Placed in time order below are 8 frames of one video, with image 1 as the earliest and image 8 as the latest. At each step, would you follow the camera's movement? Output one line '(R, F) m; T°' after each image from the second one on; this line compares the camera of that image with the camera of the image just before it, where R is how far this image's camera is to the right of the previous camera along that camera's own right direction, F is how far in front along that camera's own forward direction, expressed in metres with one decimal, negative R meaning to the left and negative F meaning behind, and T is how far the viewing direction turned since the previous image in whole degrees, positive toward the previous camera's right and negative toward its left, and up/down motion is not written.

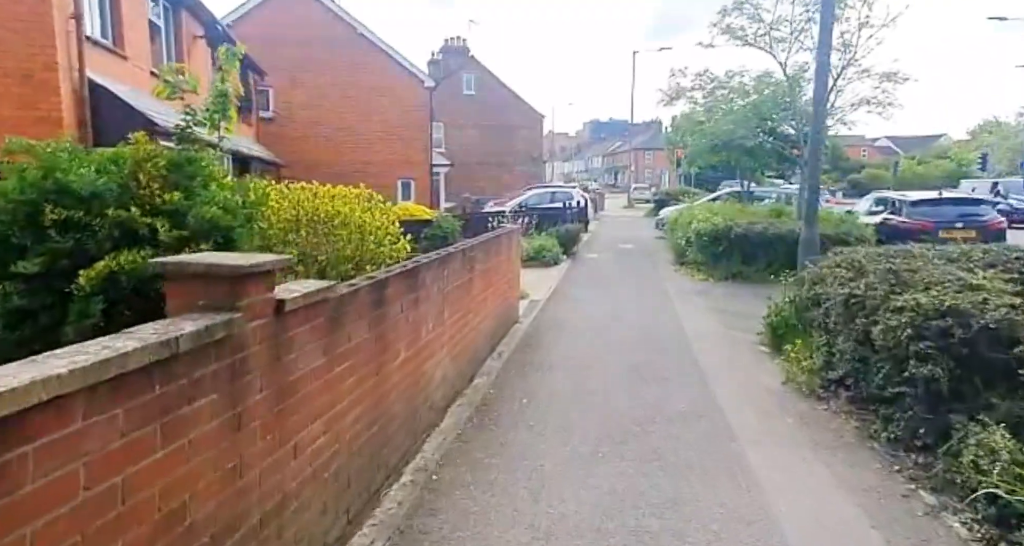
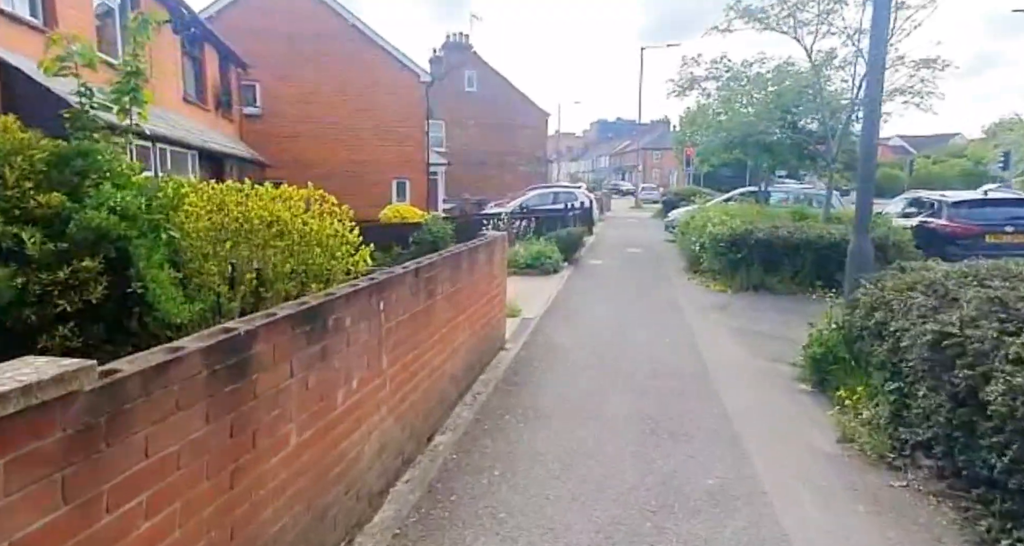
(+0.2, +1.3) m; -1°
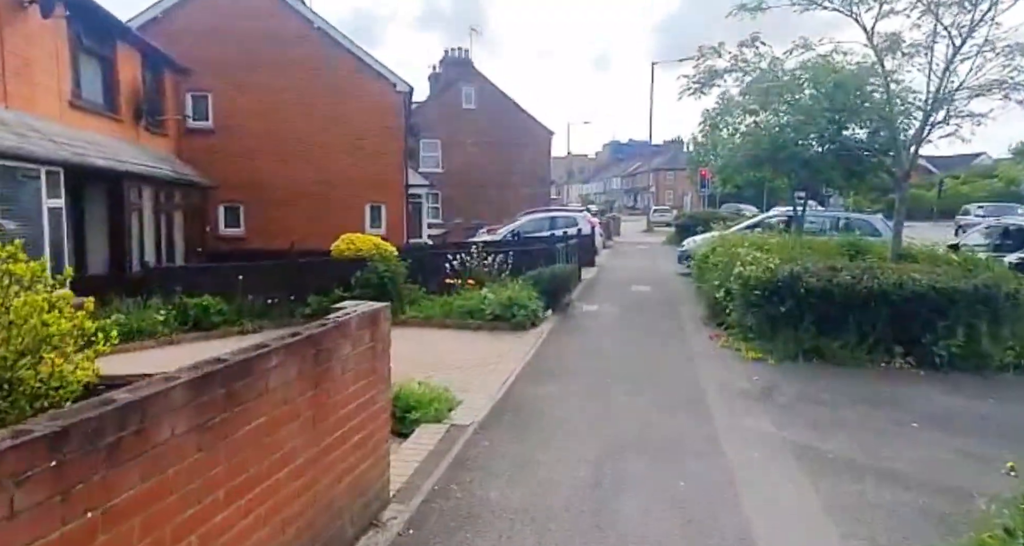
(+0.8, +3.1) m; -1°
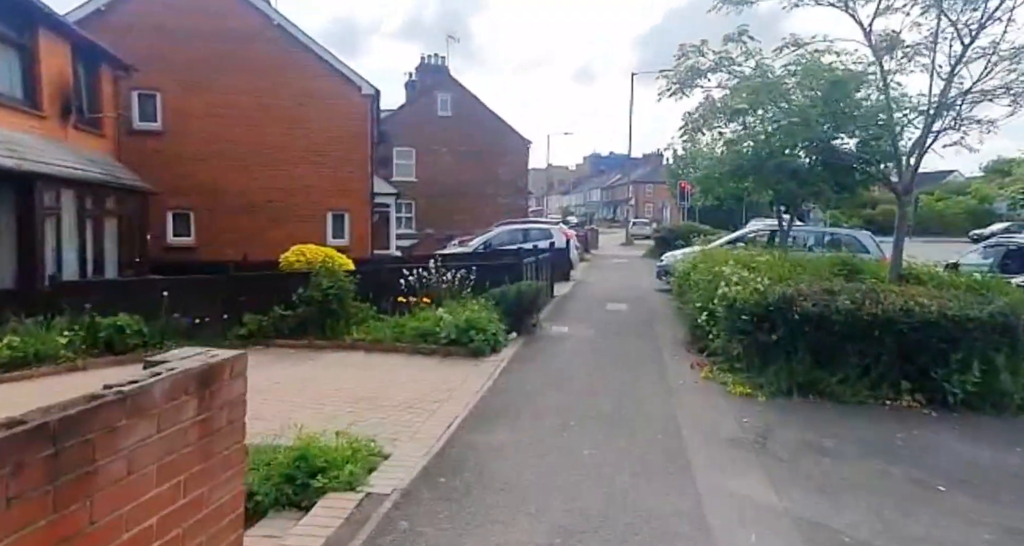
(+0.3, +1.1) m; +2°
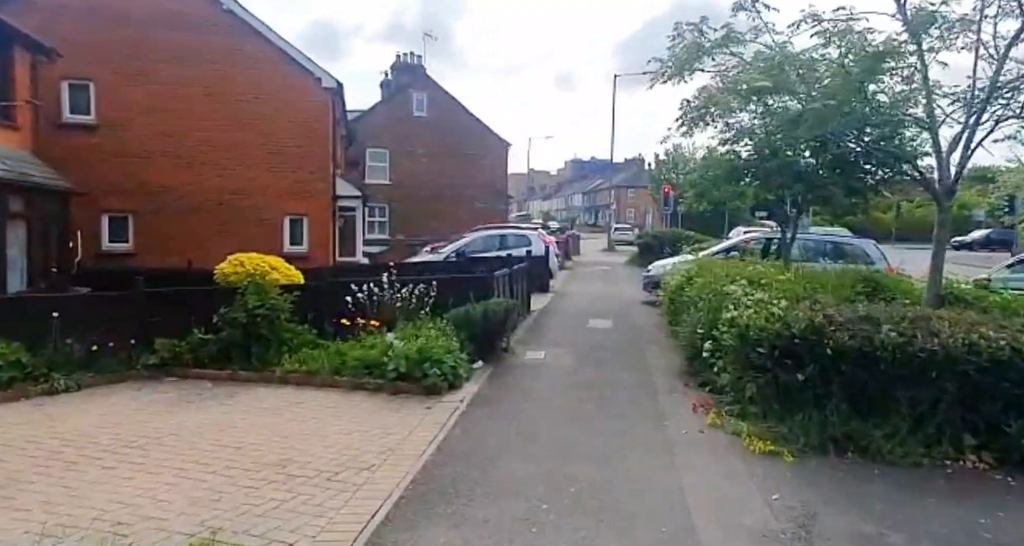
(+0.2, +1.6) m; +2°
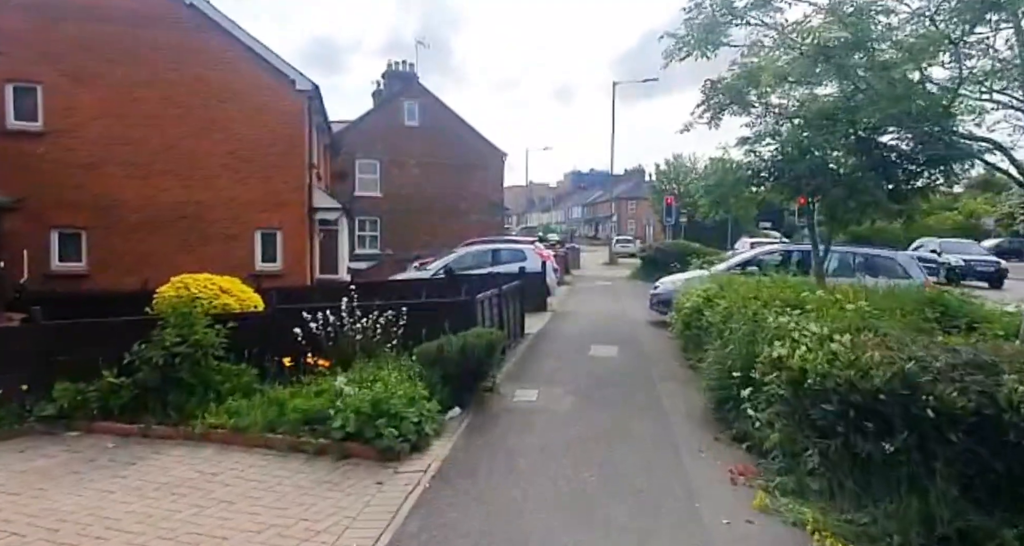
(+0.2, +1.6) m; 0°
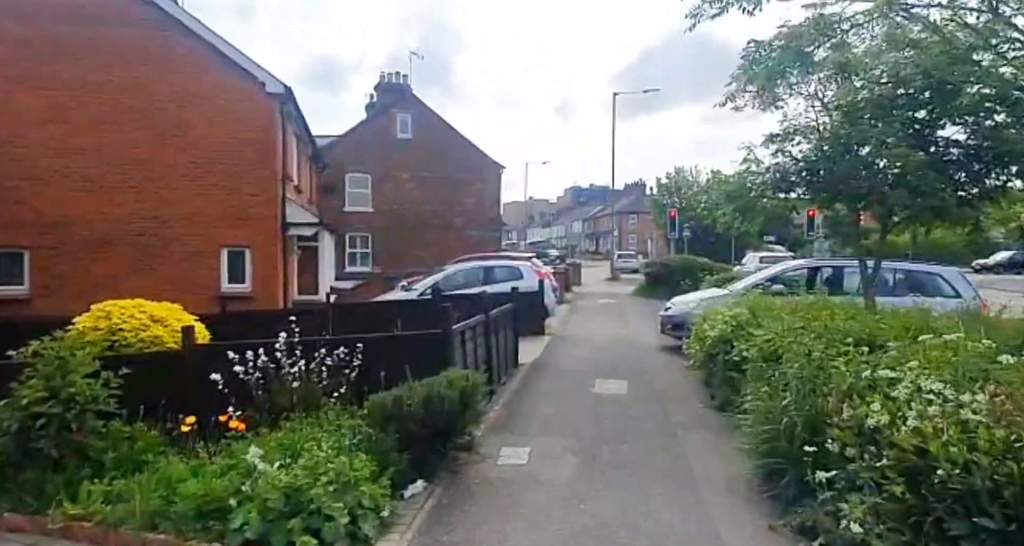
(+0.2, +1.7) m; 0°
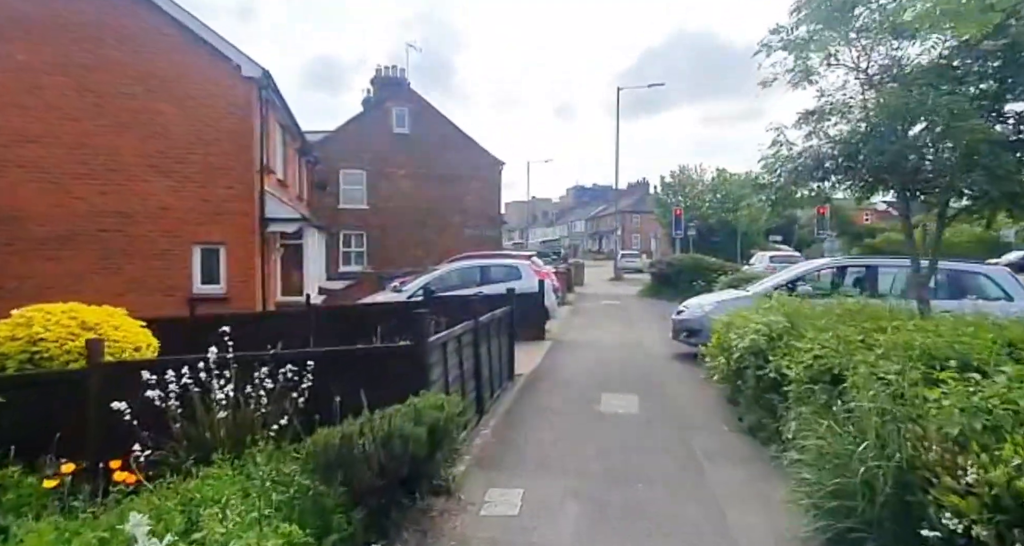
(+0.1, +1.2) m; 0°
